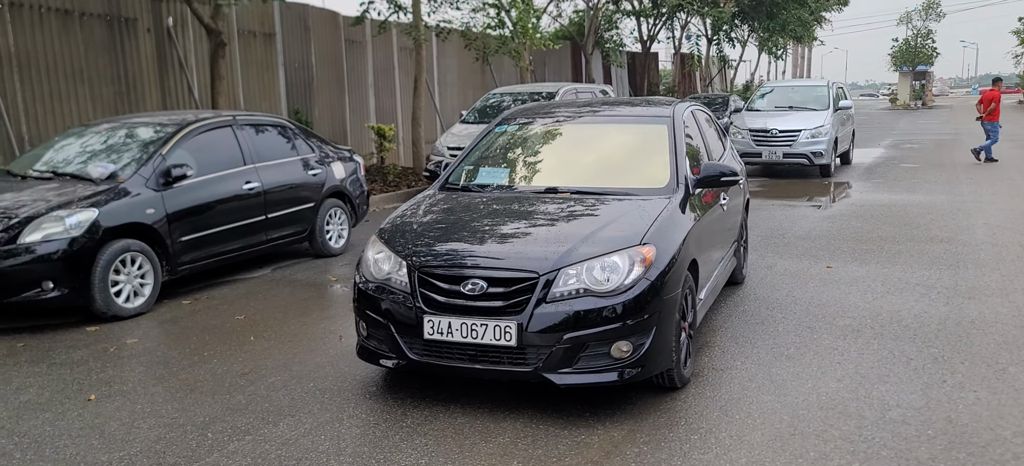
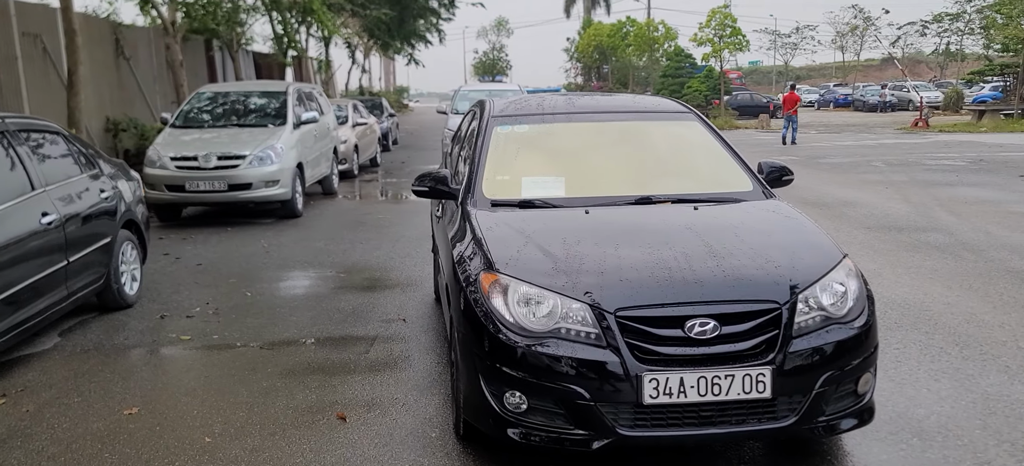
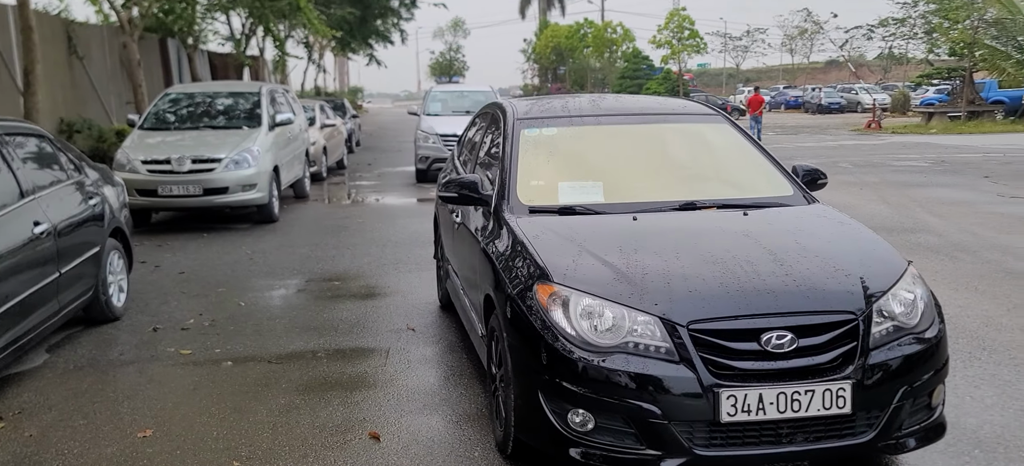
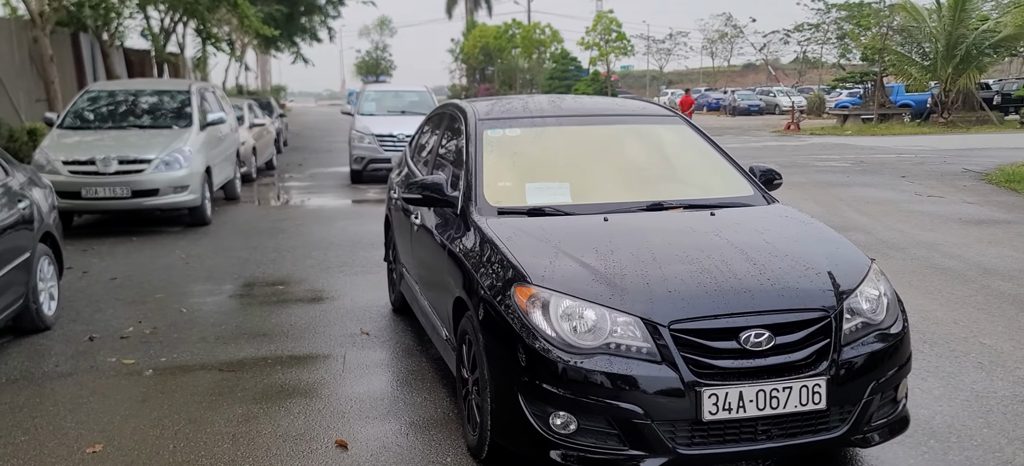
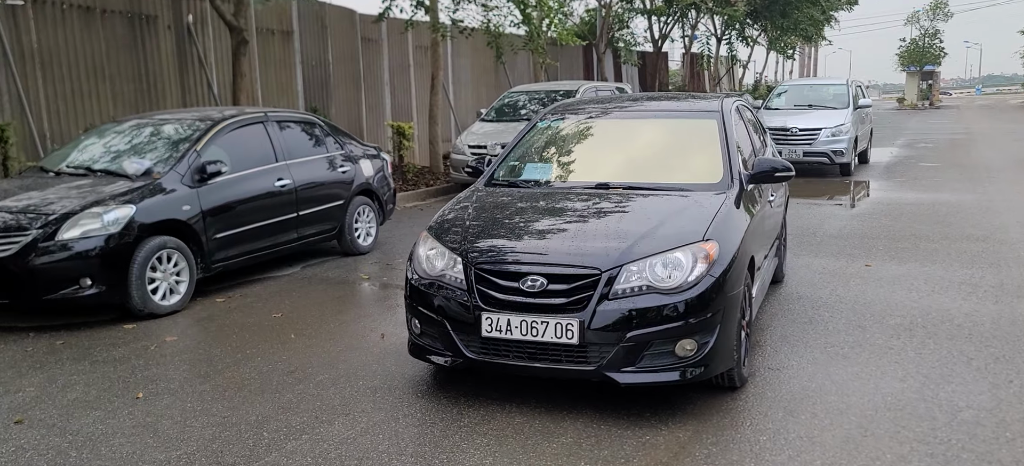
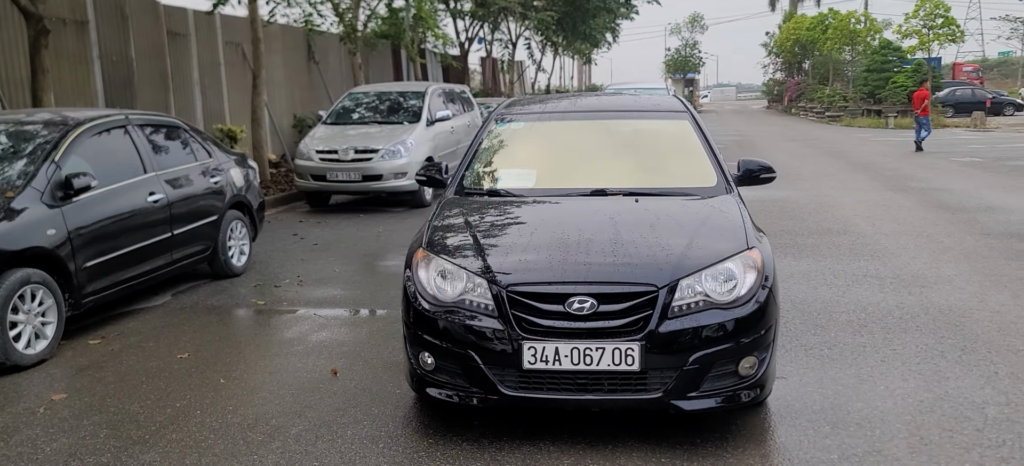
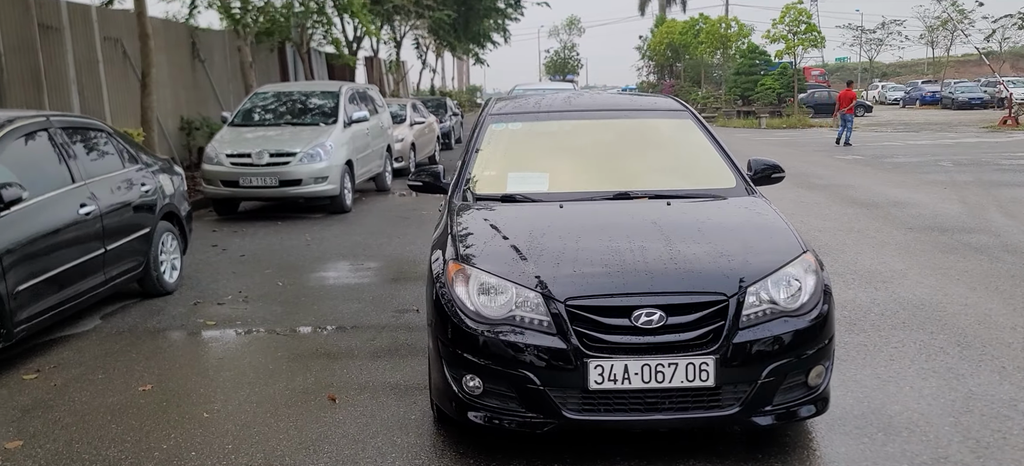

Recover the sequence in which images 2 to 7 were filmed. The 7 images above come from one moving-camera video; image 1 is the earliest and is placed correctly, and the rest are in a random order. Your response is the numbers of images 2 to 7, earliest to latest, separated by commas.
5, 6, 7, 2, 3, 4
